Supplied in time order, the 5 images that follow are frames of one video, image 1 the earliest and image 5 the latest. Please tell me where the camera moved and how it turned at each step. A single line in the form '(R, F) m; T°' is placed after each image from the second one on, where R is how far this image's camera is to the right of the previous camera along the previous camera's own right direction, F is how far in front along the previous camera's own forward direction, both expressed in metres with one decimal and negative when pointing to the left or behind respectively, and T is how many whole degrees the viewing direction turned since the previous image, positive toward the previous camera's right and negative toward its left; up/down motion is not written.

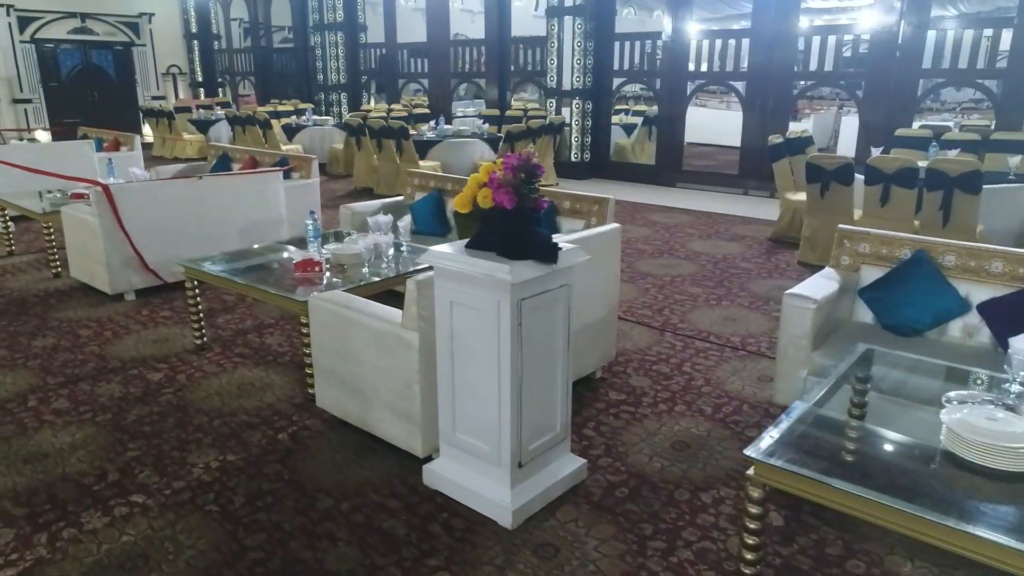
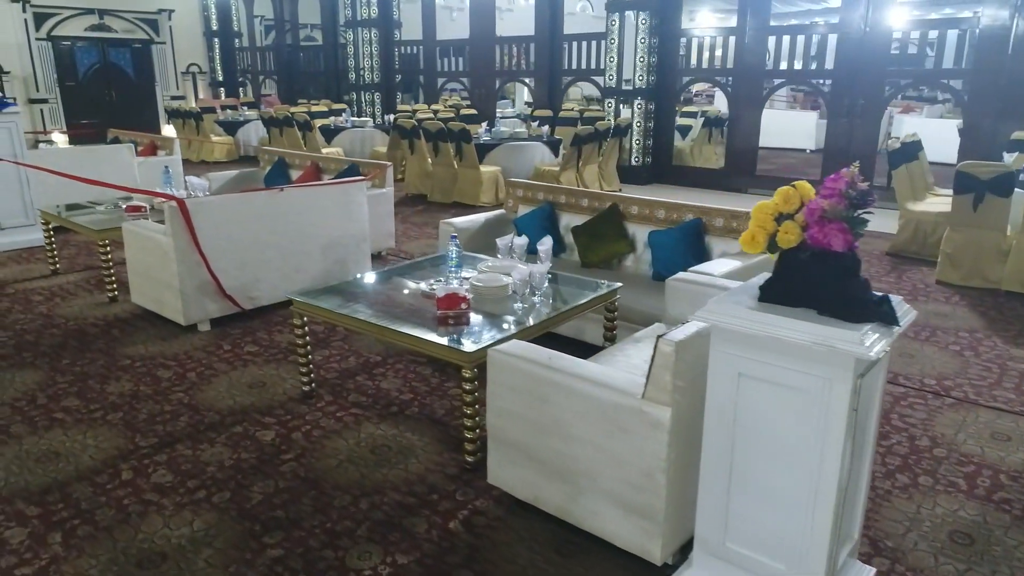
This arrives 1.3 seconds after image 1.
(-0.7, +0.6) m; 0°
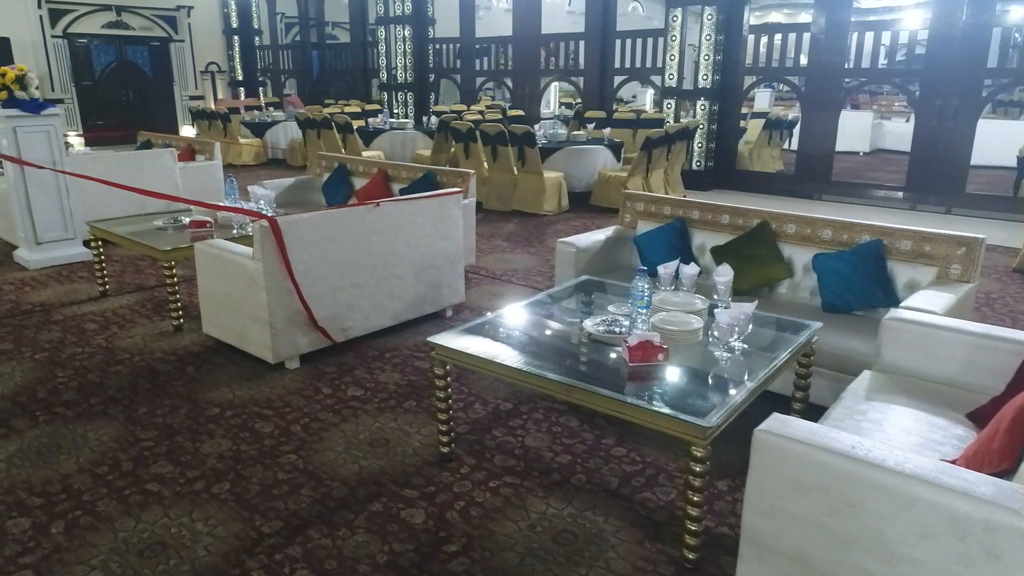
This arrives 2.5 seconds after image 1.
(-0.6, +0.5) m; 0°
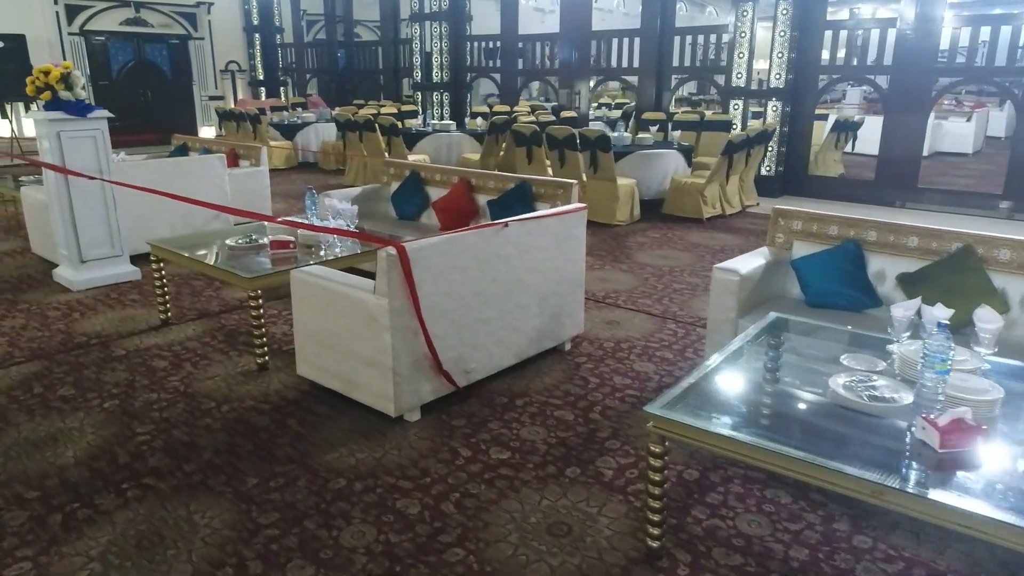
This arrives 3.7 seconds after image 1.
(-0.6, +0.5) m; 0°
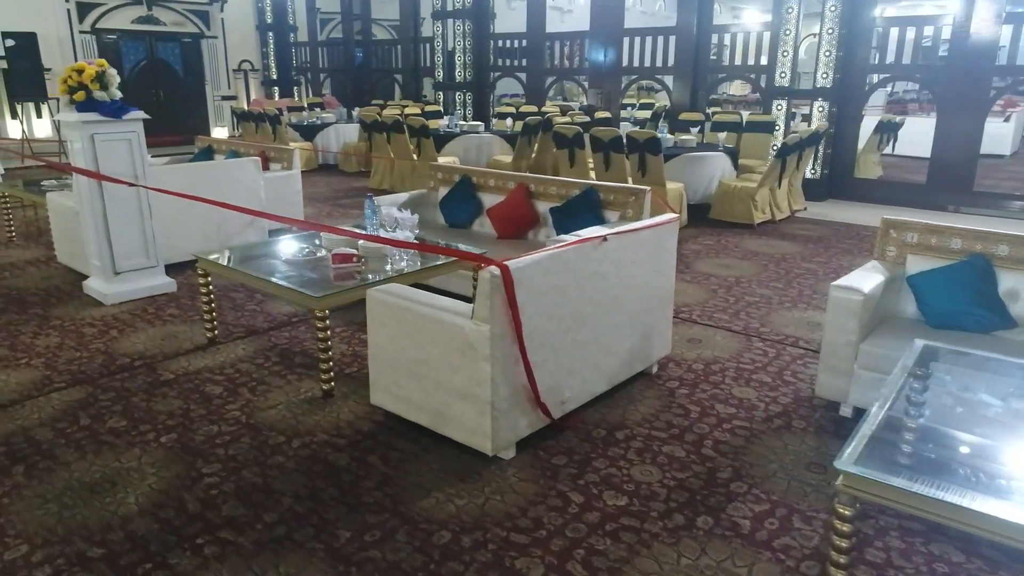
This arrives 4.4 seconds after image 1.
(-0.4, +0.3) m; 0°
